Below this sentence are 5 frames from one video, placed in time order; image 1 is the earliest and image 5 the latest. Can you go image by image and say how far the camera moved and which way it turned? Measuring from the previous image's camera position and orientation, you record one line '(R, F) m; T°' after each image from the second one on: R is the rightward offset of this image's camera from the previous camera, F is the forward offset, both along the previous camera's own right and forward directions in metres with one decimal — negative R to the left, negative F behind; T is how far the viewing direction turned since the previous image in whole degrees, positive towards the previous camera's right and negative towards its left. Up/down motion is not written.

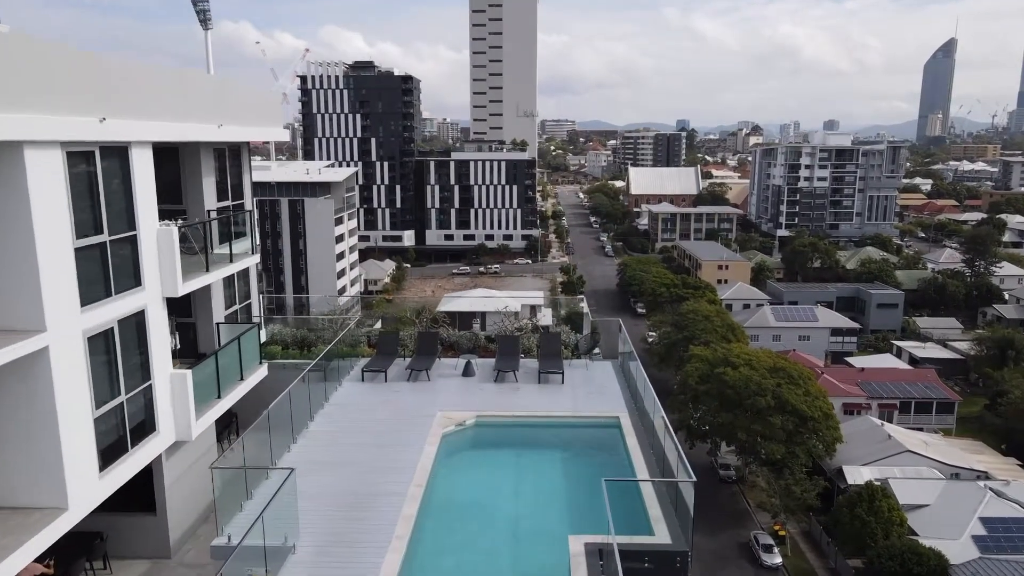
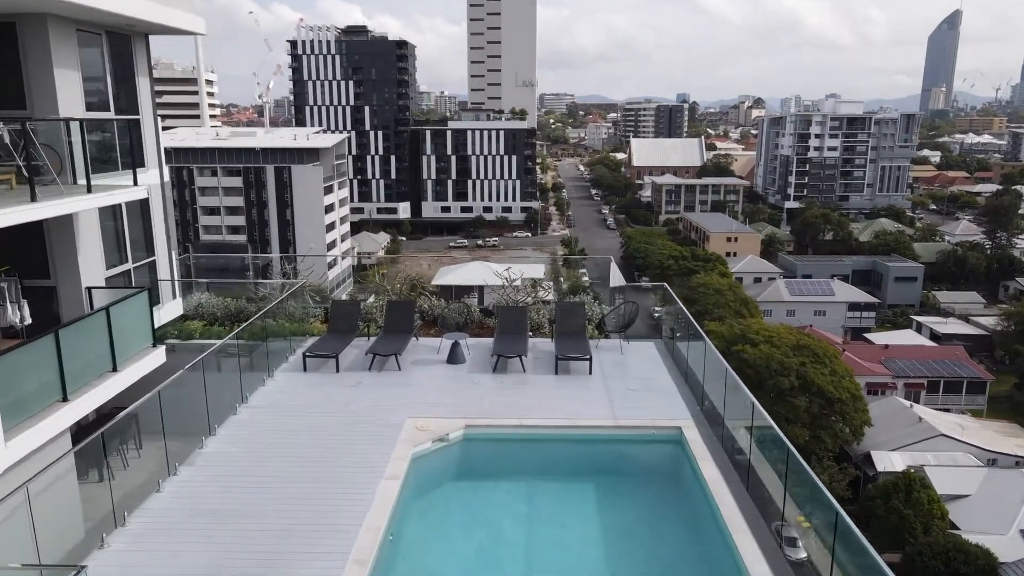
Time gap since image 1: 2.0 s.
(-0.1, +2.9) m; 0°
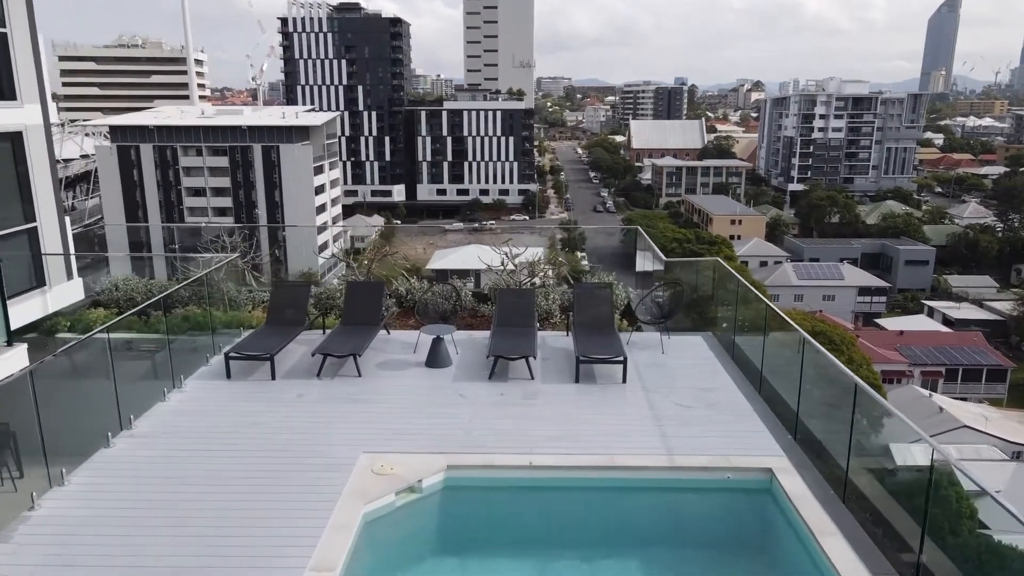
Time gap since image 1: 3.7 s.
(0.0, +1.9) m; 0°
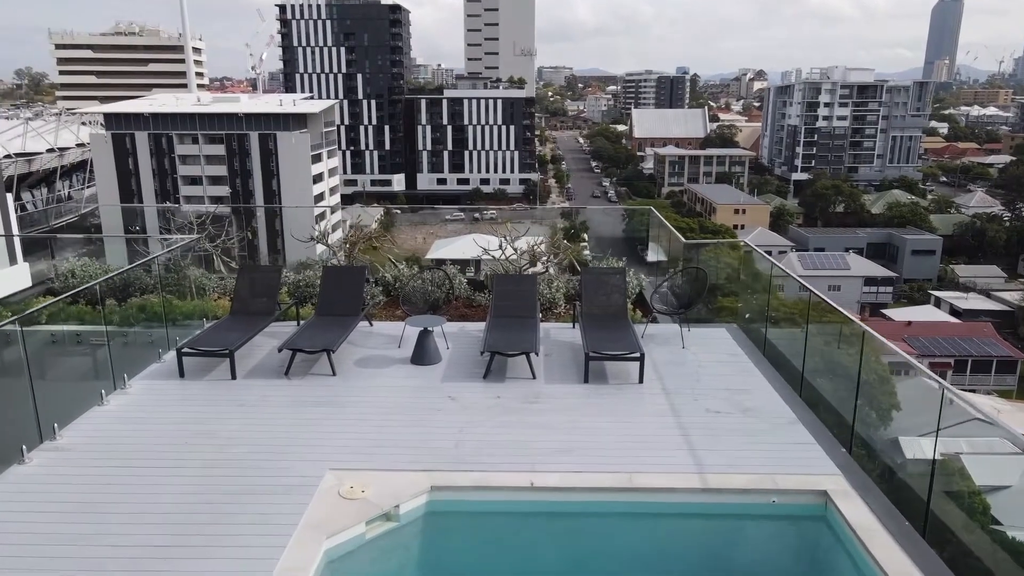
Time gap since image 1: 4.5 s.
(0.0, +0.7) m; 0°
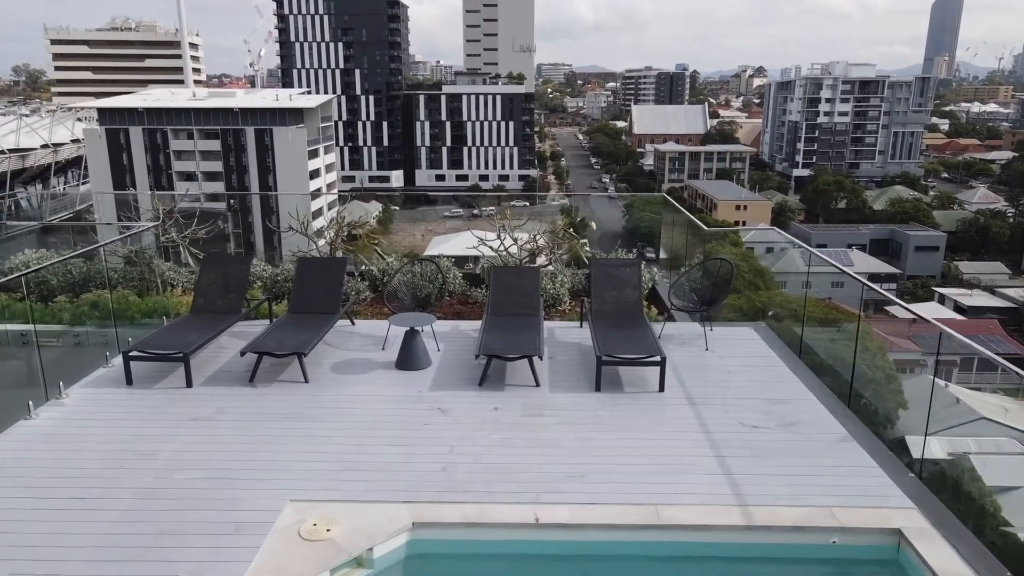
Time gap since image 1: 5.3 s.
(0.0, +0.6) m; 0°
